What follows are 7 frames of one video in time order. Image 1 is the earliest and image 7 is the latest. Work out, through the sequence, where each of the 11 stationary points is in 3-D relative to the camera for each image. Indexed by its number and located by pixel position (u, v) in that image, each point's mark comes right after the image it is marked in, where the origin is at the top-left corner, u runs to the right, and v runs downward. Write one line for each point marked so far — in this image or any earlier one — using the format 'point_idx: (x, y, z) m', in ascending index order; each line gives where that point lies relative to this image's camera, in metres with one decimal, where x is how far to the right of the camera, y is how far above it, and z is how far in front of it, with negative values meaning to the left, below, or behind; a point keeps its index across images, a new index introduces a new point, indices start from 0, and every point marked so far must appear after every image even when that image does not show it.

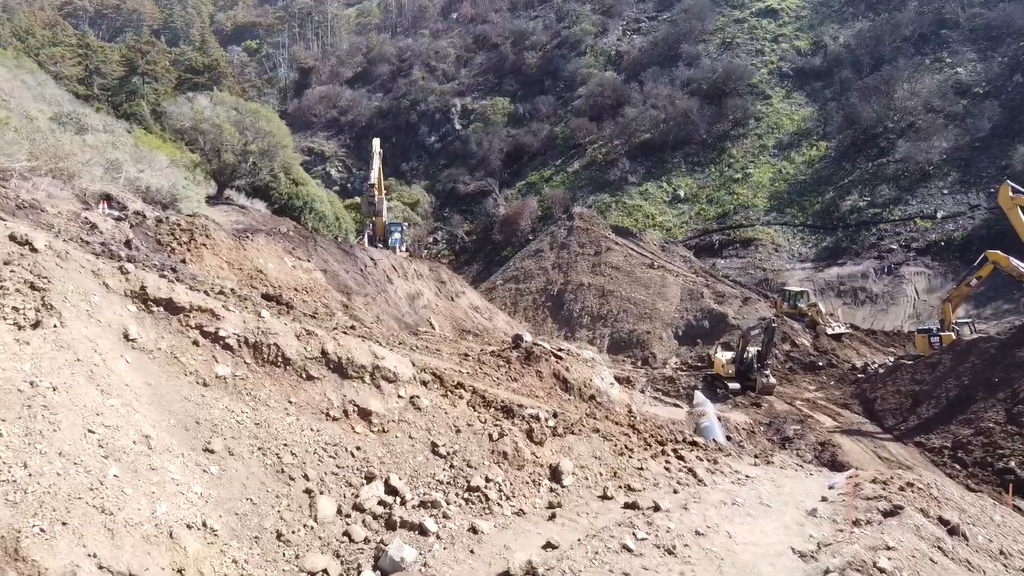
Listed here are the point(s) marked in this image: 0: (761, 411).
0: (+3.6, -1.8, +14.0) m
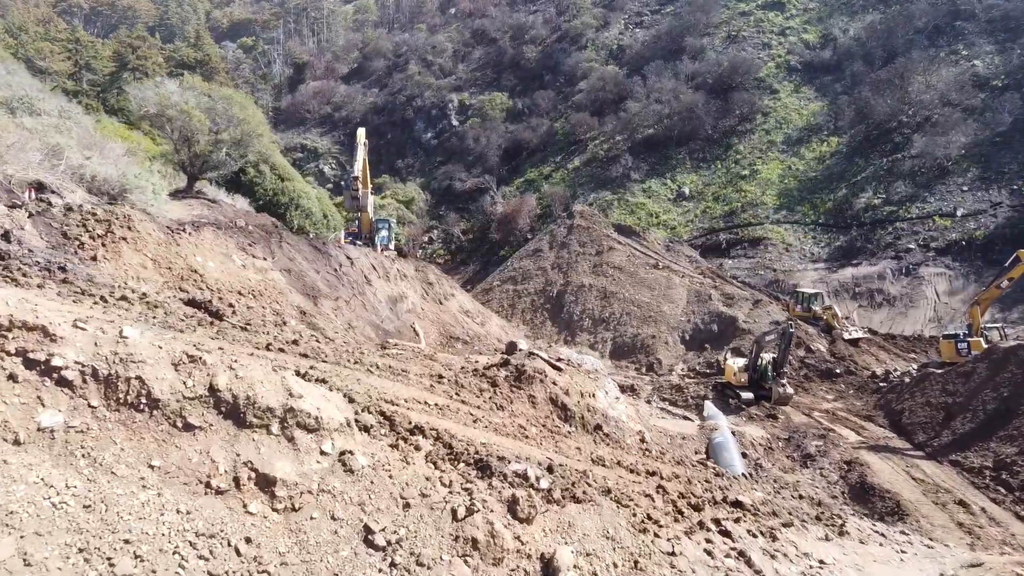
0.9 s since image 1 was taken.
0: (+3.6, -1.8, +12.8) m
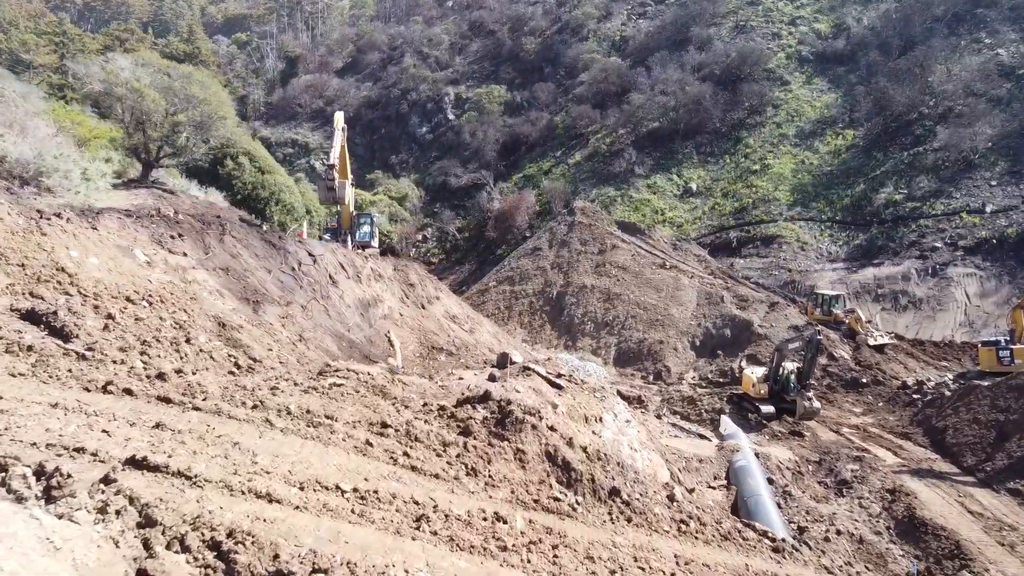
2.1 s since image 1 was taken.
0: (+3.5, -1.8, +11.4) m
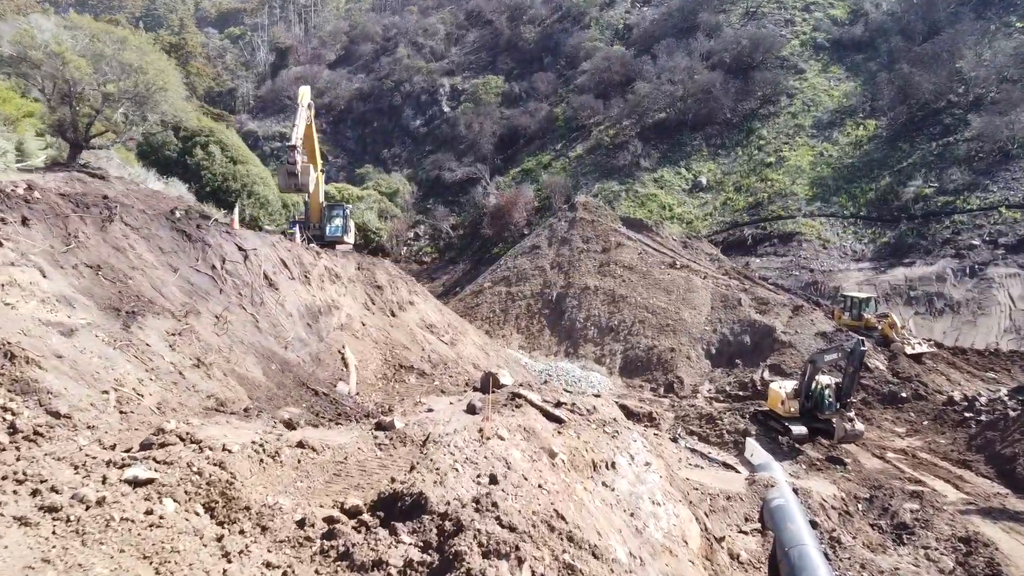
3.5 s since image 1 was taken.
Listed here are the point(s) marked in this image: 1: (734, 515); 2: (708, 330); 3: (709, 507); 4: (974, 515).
0: (+3.4, -1.9, +9.7) m
1: (+1.9, -1.9, +8.2) m
2: (+3.2, -0.7, +15.7) m
3: (+1.7, -1.8, +8.0) m
4: (+4.1, -2.0, +8.5) m
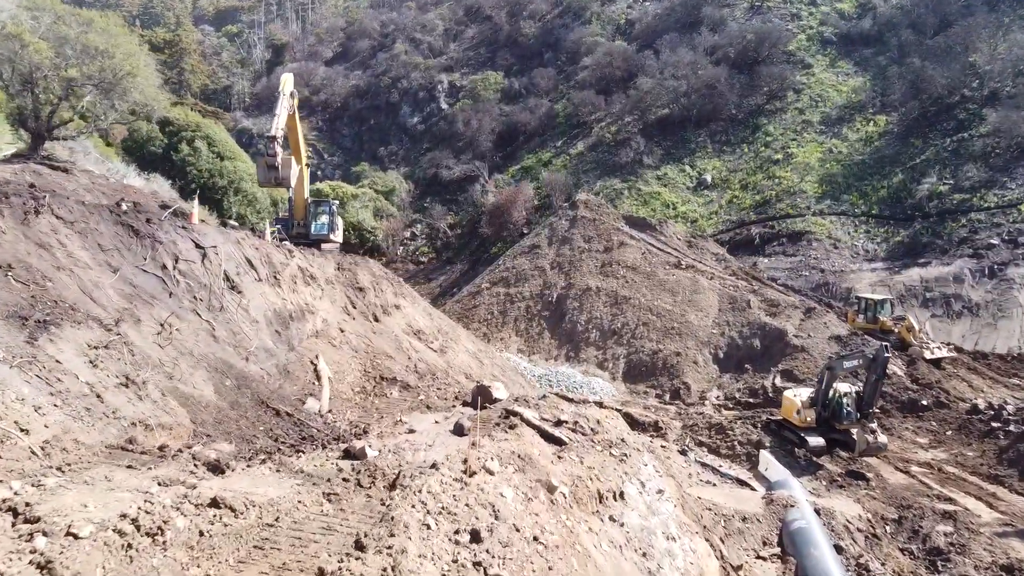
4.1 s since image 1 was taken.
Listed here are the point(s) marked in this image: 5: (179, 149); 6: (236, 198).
0: (+3.4, -1.9, +9.0) m
1: (+1.9, -2.0, +7.5) m
2: (+3.2, -0.7, +15.0) m
3: (+1.6, -1.8, +7.2) m
4: (+4.1, -2.0, +7.7) m
5: (-5.9, +2.5, +17.1) m
6: (-5.0, +1.6, +17.3) m
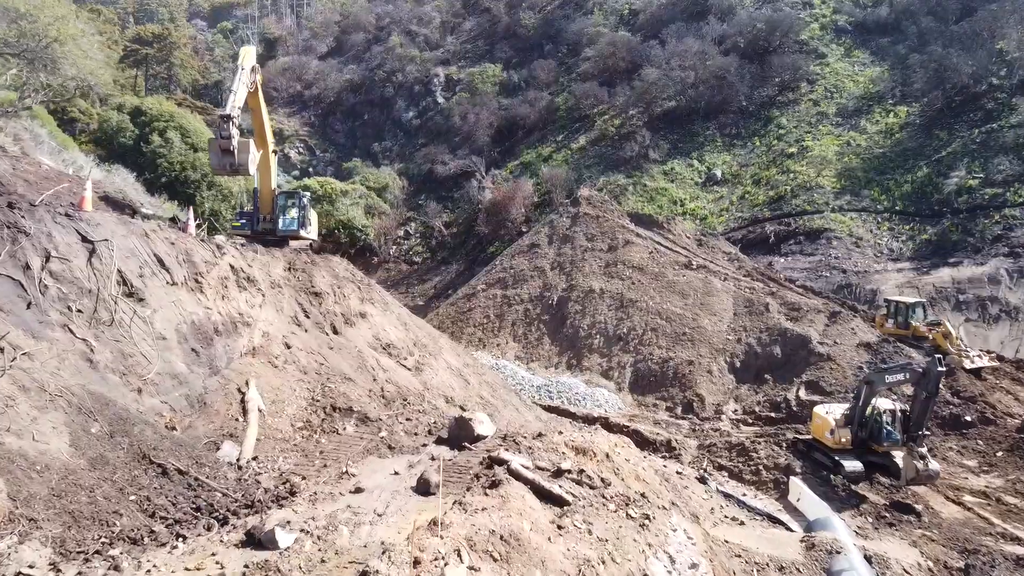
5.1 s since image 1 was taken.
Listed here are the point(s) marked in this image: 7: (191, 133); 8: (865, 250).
0: (+3.3, -1.9, +7.7) m
1: (+1.8, -2.0, +6.2) m
2: (+3.1, -0.7, +13.7) m
3: (+1.6, -1.9, +5.9) m
4: (+4.0, -2.1, +6.4) m
5: (-6.0, +2.4, +15.8) m
6: (-5.1, +1.6, +16.0) m
7: (-5.6, +2.7, +16.6) m
8: (+6.2, +0.7, +16.9) m
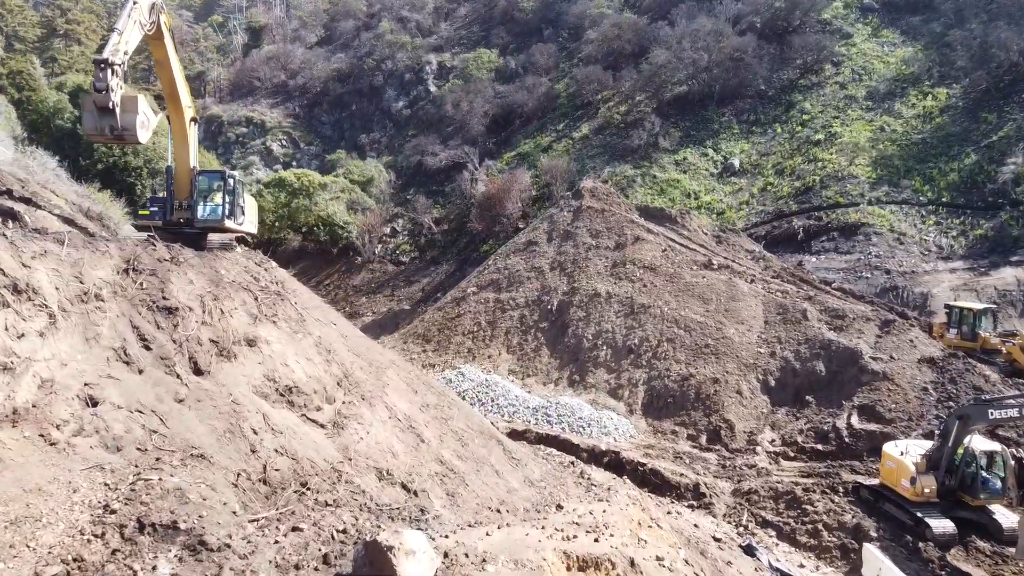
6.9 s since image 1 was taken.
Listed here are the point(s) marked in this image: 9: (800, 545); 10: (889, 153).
0: (+3.2, -2.0, +5.5) m
1: (+1.7, -2.0, +4.0) m
2: (+3.0, -0.8, +11.5) m
3: (+1.5, -1.9, +3.8) m
4: (+3.9, -2.1, +4.3) m
5: (-6.1, +2.4, +13.6) m
6: (-5.2, +1.5, +13.9) m
7: (-5.7, +2.7, +14.4) m
8: (+6.1, +0.6, +14.8) m
9: (+2.1, -1.9, +7.2) m
10: (+6.9, +2.4, +17.4) m
